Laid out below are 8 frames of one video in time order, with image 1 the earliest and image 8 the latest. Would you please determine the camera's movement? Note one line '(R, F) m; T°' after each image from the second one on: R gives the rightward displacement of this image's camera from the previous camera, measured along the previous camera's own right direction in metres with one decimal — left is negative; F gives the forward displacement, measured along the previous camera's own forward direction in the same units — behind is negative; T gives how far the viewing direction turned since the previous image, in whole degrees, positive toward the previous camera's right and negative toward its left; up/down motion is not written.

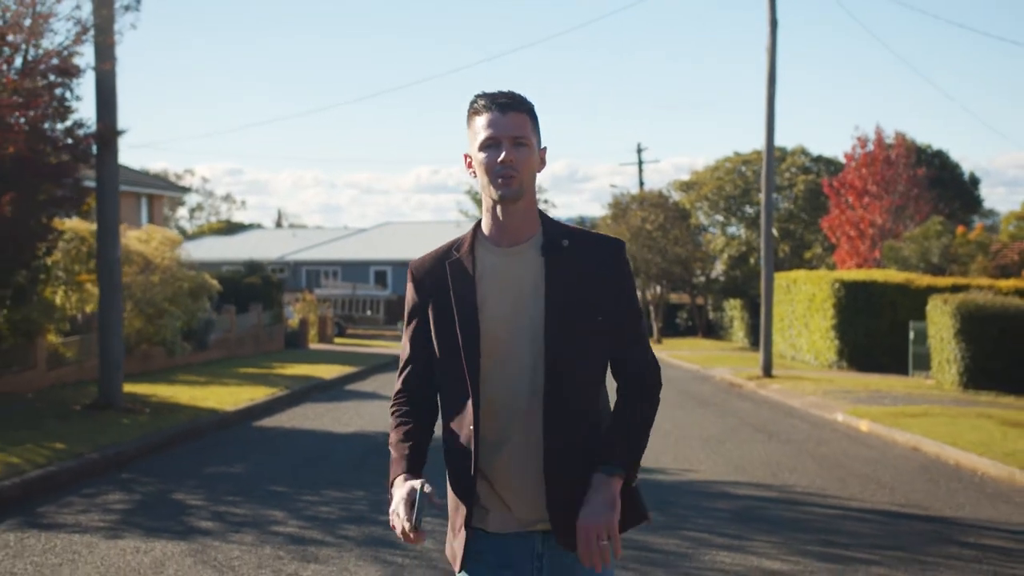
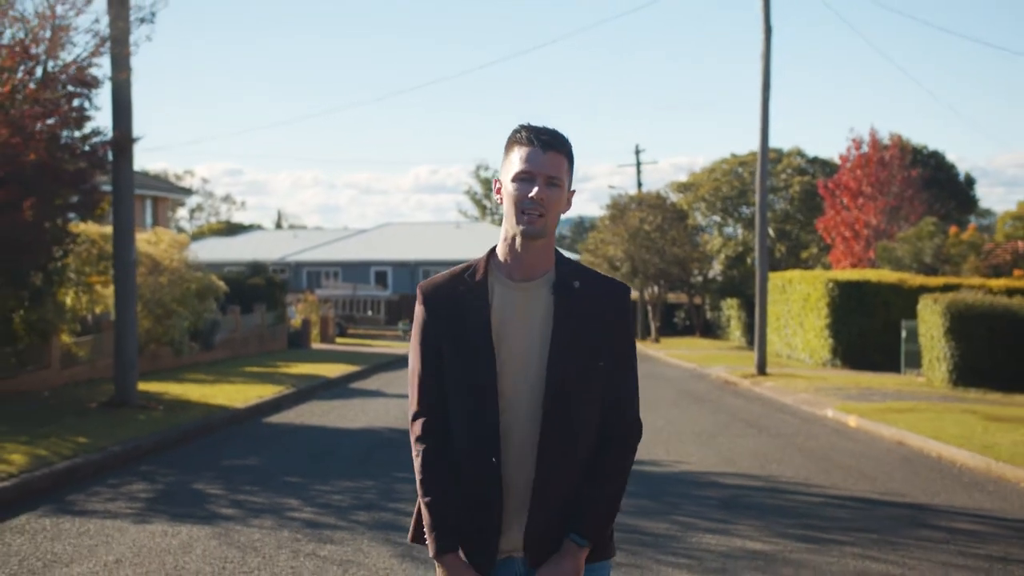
(0.0, -0.6) m; 0°
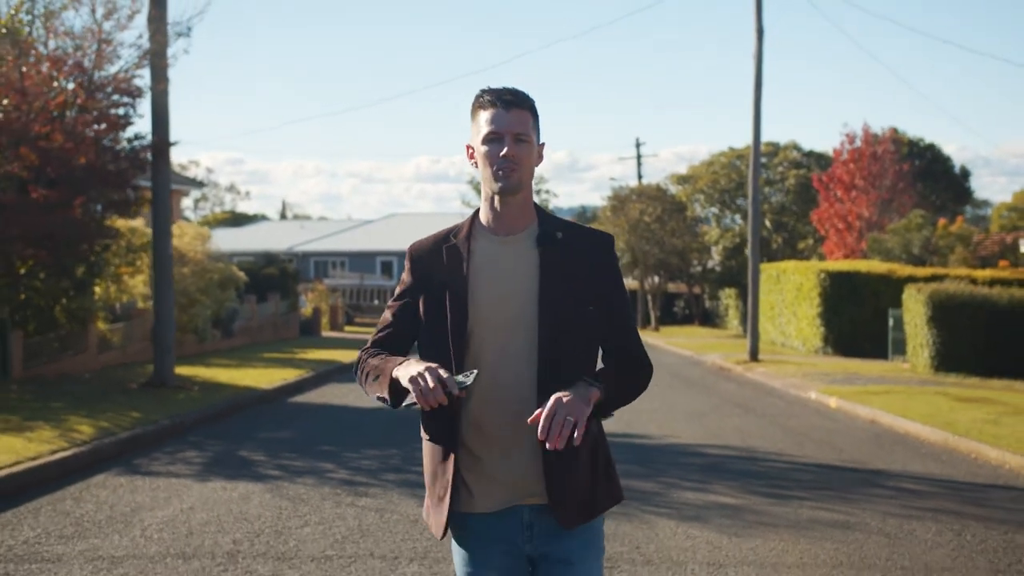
(0.0, -1.4) m; 0°
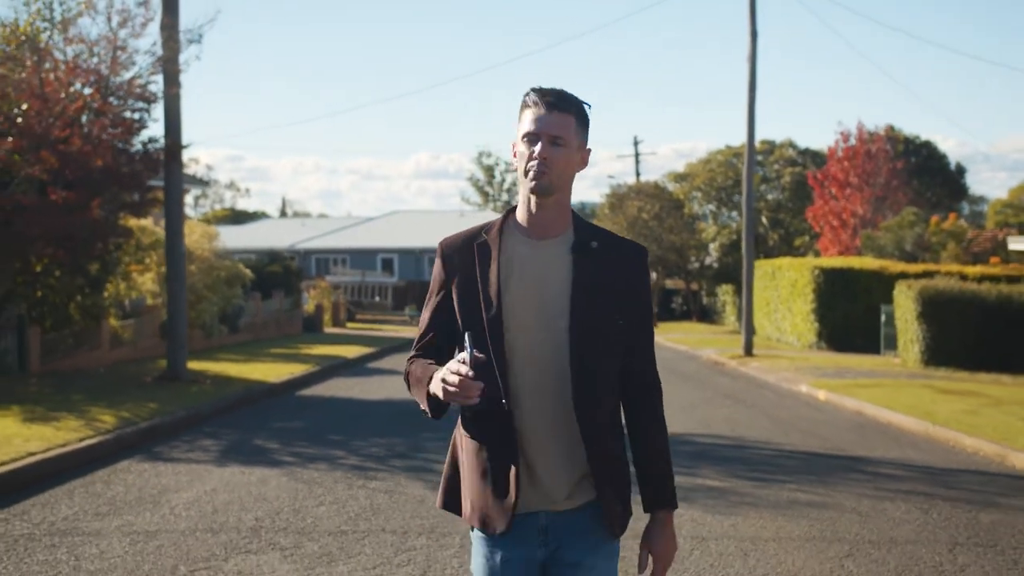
(0.0, -0.6) m; 0°
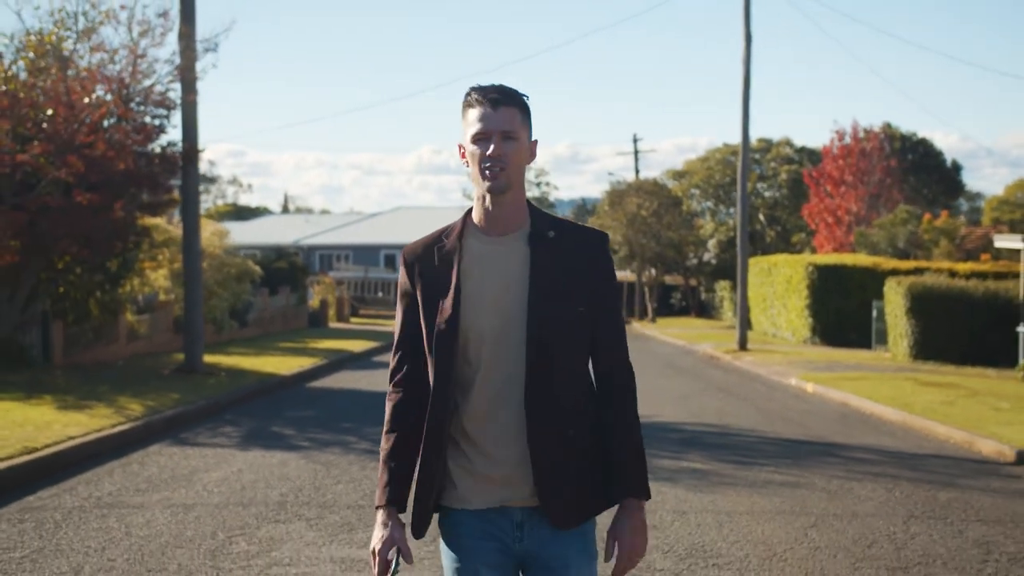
(0.0, -0.9) m; 0°
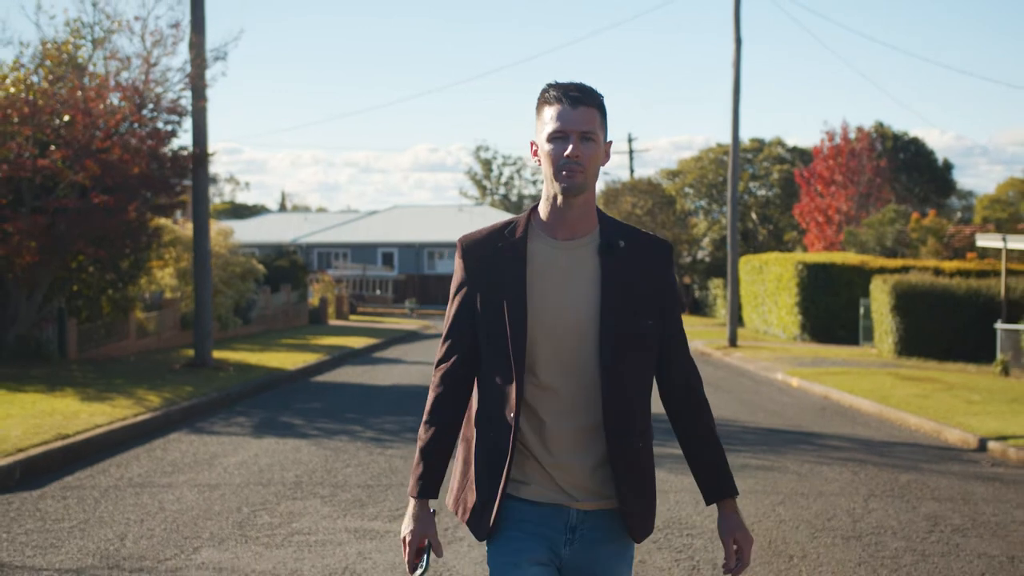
(0.0, -0.8) m; 0°
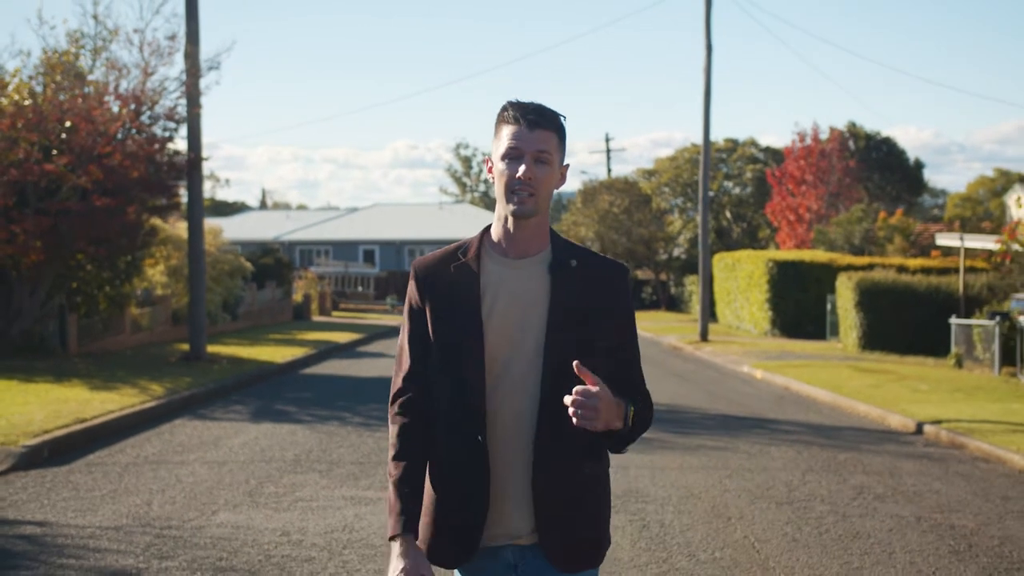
(0.0, -1.1) m; +1°
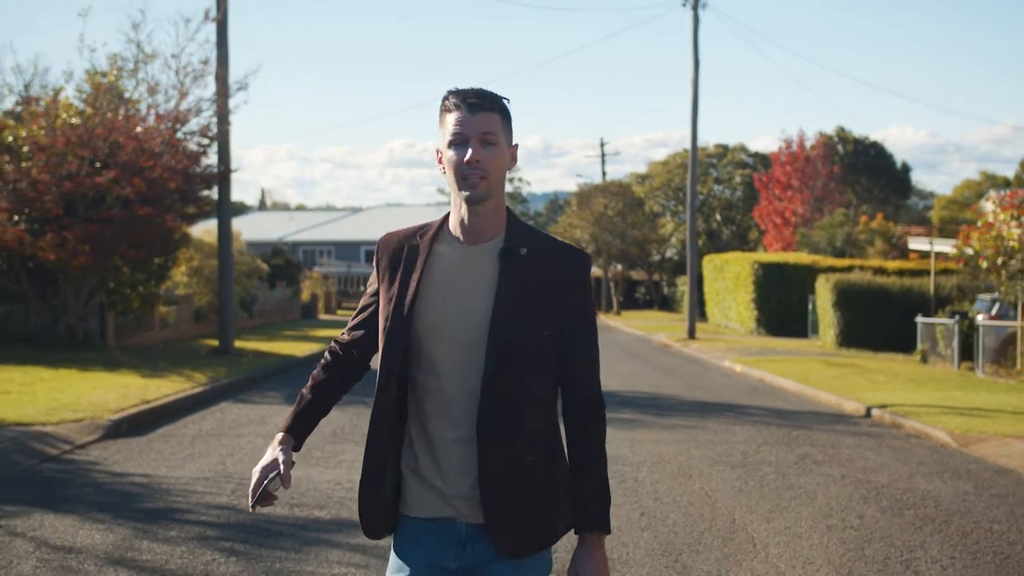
(-0.1, -2.0) m; 0°
